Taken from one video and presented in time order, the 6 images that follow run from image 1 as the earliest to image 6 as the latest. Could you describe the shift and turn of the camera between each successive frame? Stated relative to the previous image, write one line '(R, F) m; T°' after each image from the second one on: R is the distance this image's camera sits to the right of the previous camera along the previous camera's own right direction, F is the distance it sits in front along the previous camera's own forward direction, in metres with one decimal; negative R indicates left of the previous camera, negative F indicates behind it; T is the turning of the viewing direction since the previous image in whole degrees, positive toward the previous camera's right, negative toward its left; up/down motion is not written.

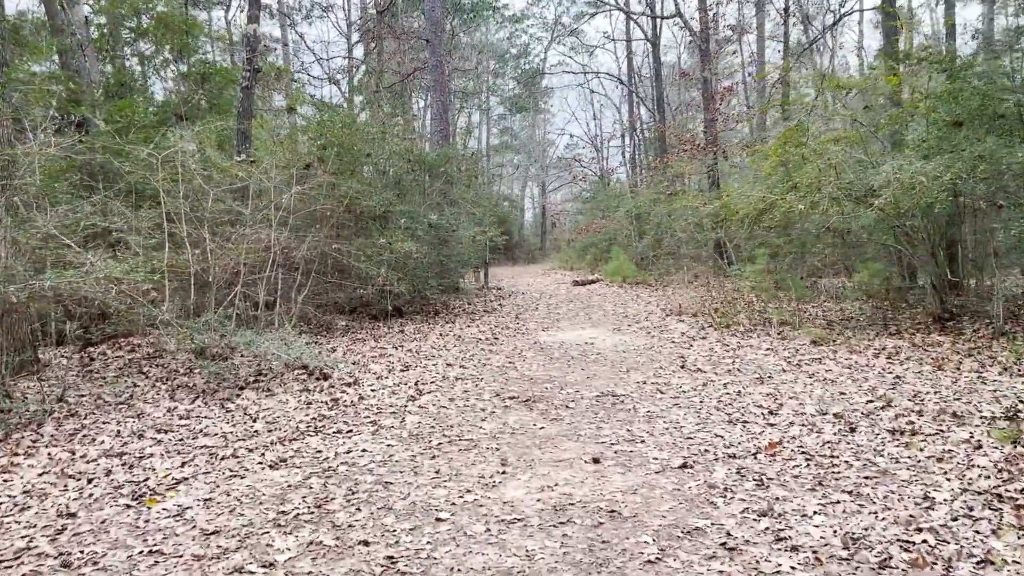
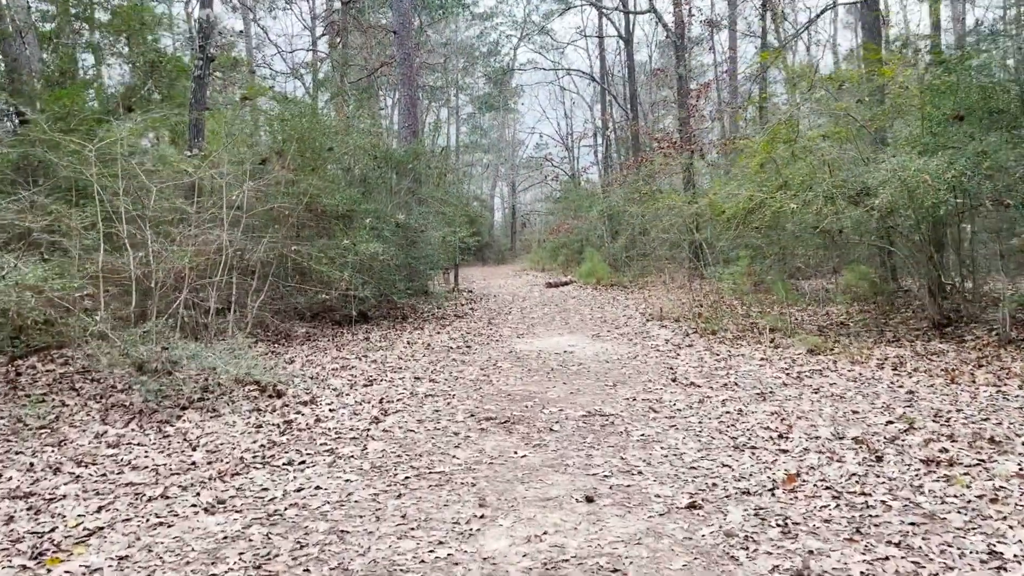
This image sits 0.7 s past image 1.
(0.0, +0.6) m; +2°
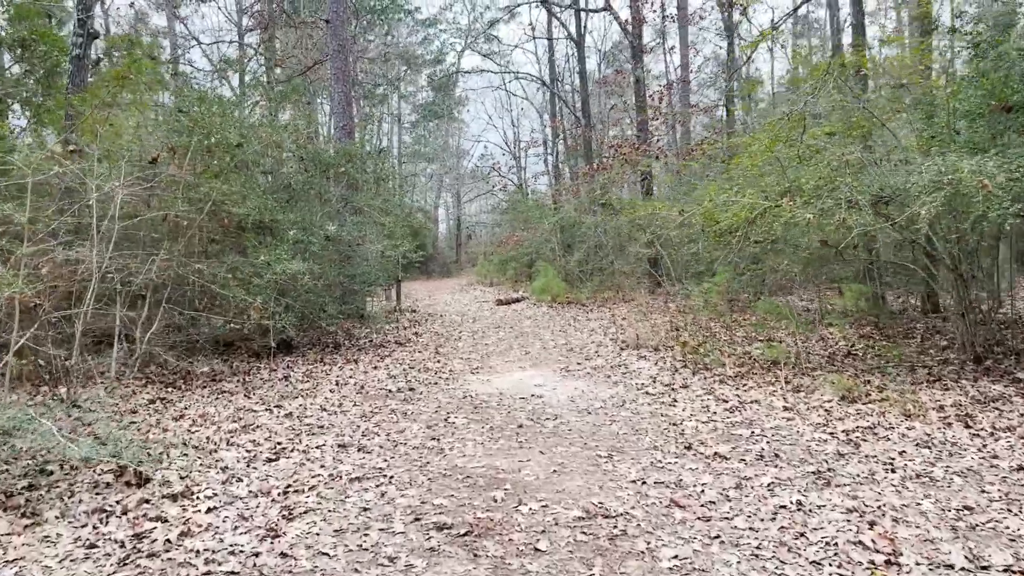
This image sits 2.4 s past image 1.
(-0.1, +1.5) m; +4°
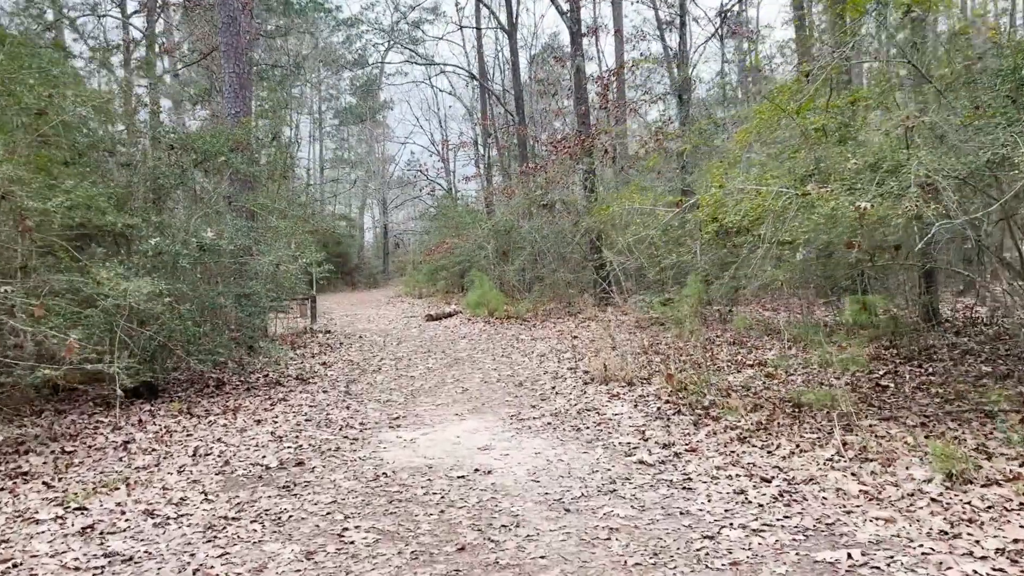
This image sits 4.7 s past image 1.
(0.0, +1.9) m; +5°
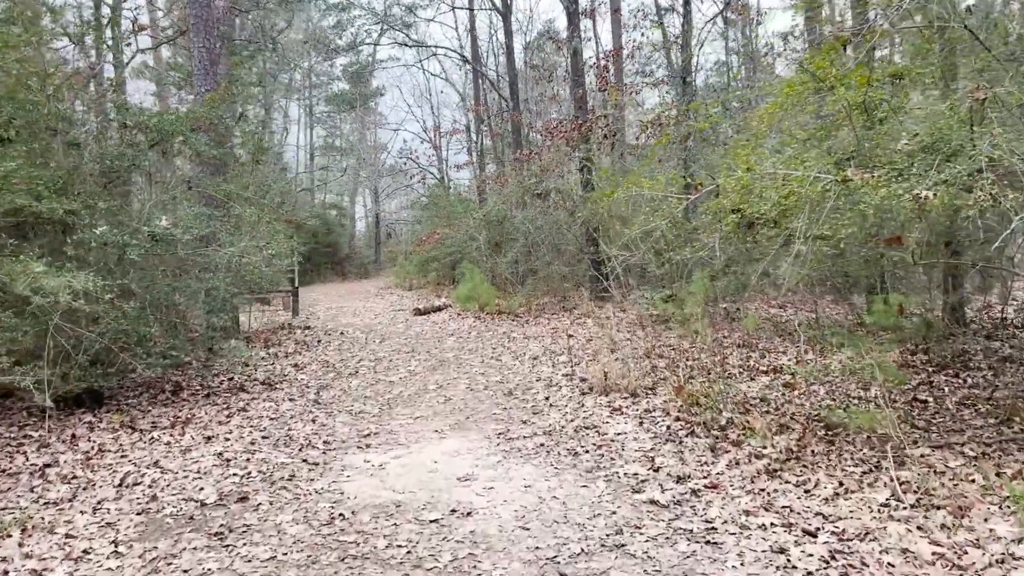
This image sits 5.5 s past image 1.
(0.0, +0.7) m; 0°
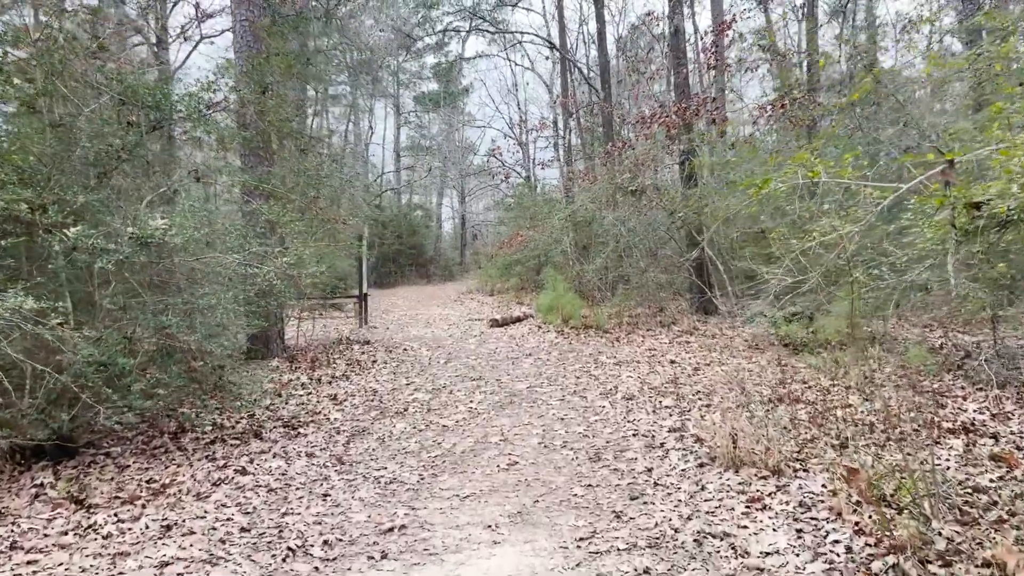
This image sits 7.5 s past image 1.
(0.0, +1.6) m; -6°
